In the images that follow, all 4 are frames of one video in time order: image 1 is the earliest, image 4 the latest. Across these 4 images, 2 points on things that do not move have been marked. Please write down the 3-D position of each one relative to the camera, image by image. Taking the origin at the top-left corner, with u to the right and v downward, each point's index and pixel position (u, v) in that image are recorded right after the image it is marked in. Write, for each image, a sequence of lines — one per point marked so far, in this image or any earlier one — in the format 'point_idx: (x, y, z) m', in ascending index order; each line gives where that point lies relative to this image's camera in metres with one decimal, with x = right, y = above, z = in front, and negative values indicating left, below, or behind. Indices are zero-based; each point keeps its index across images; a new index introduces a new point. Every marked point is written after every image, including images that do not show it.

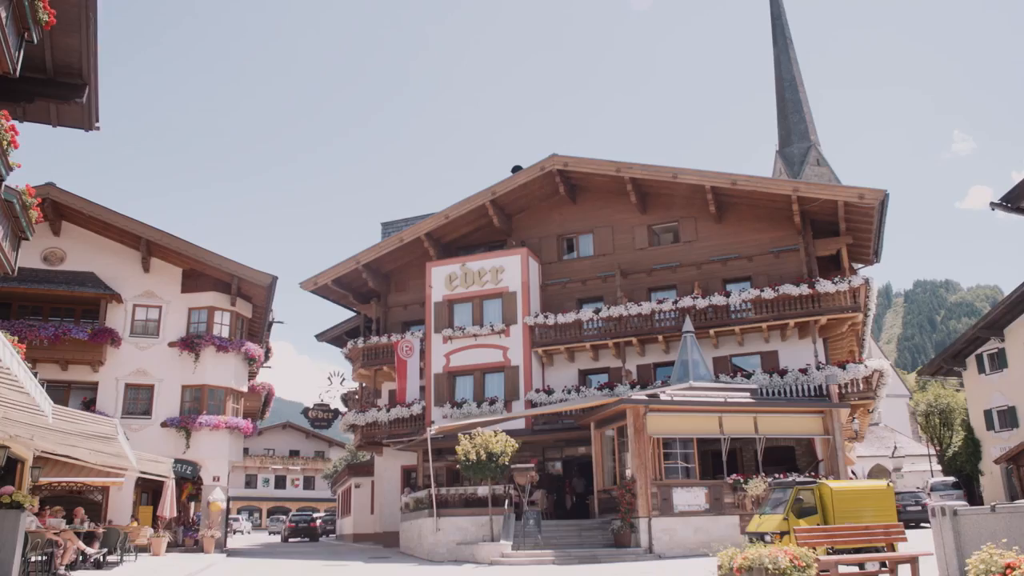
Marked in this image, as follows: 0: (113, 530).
0: (-8.1, -4.9, +17.7) m
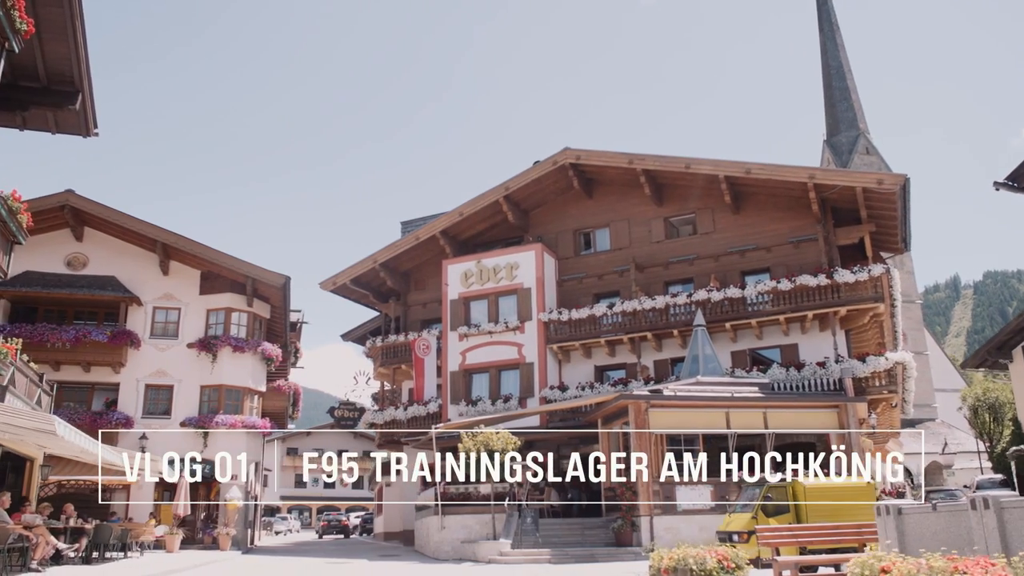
0: (-8.4, -4.9, +18.0) m
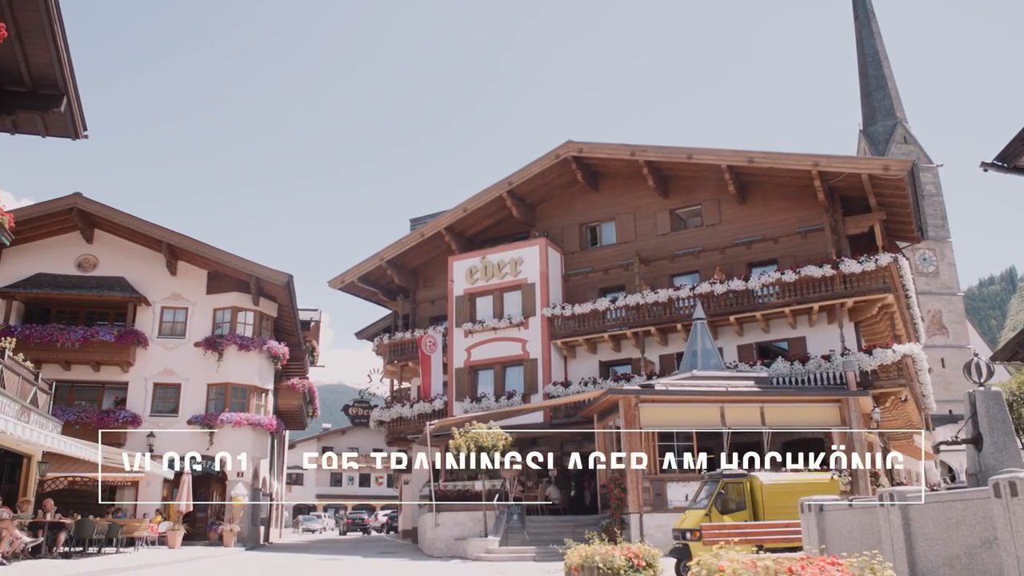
0: (-8.9, -4.9, +18.3) m
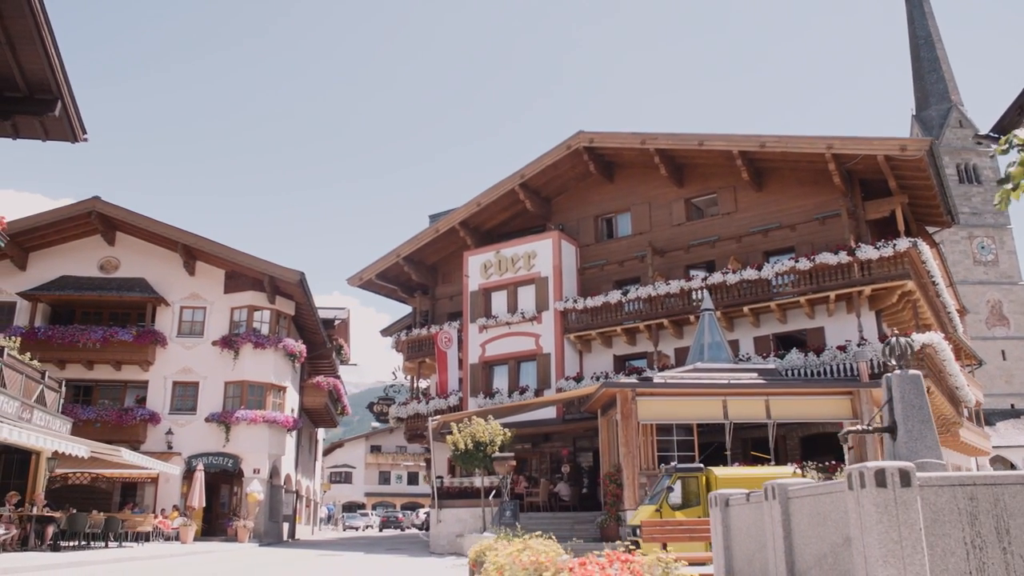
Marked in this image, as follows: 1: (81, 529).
0: (-9.3, -4.9, +18.6) m
1: (-9.2, -5.1, +18.7) m
